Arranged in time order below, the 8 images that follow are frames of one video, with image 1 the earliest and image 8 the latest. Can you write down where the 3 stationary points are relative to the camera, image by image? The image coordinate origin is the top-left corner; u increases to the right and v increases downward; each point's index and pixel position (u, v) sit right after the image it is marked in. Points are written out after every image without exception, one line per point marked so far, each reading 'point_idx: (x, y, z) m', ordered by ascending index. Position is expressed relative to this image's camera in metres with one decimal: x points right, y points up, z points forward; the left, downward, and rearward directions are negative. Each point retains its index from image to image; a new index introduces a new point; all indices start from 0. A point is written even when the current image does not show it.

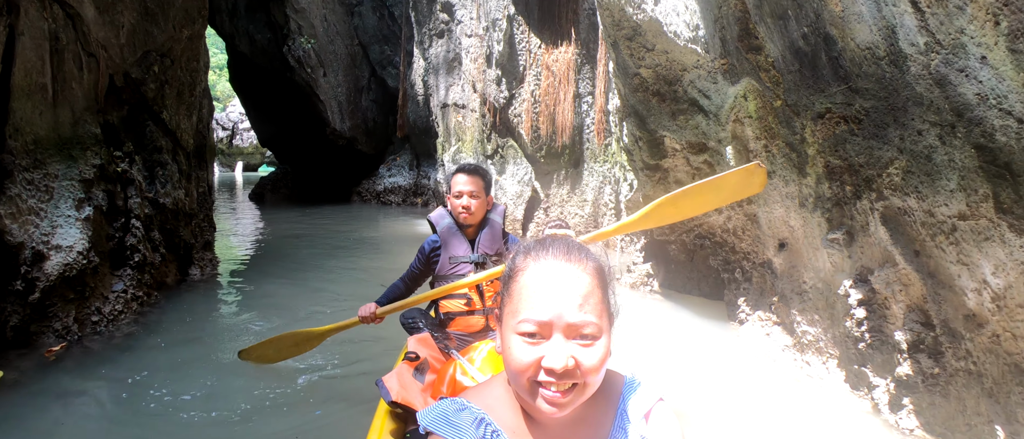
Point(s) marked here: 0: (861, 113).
0: (+1.4, +0.4, +2.0) m
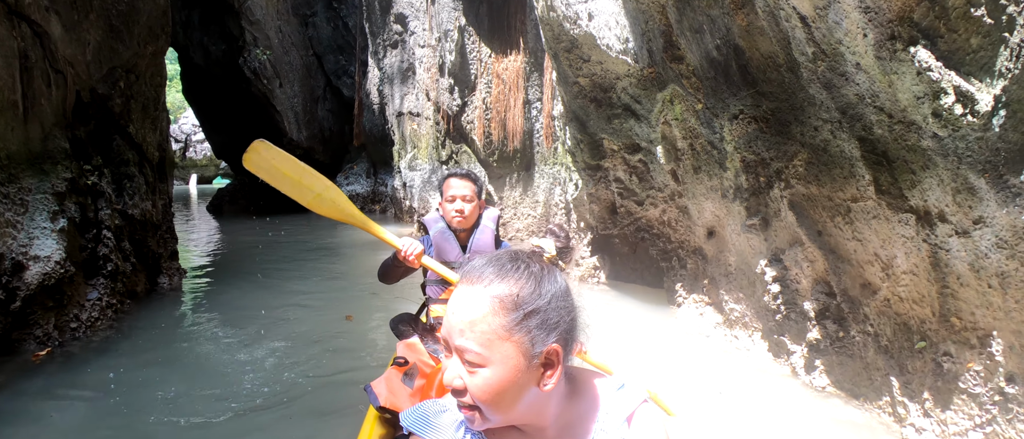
0: (+1.2, +0.5, +2.3) m
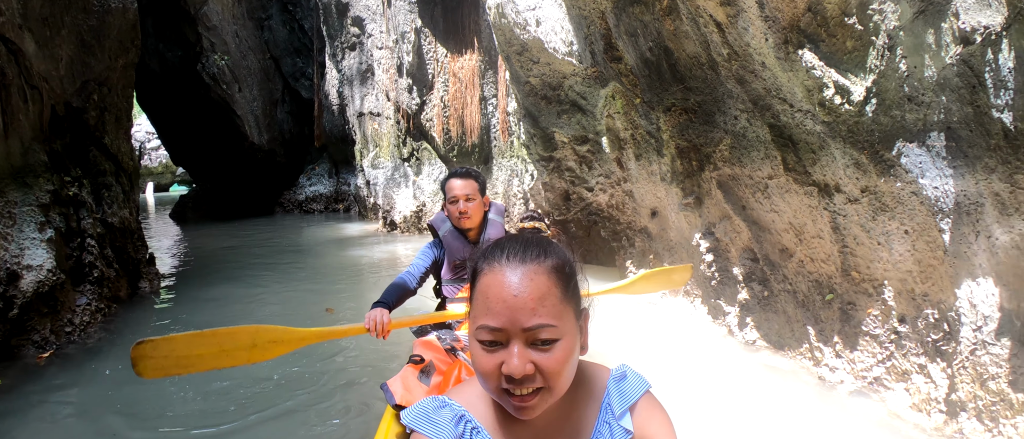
0: (+1.0, +0.6, +2.6) m
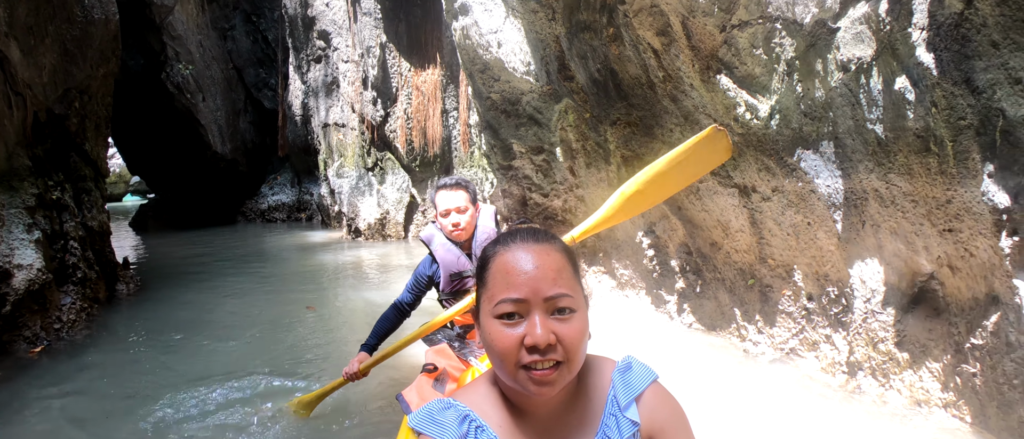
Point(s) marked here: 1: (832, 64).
0: (+0.7, +0.6, +2.9) m
1: (+1.3, +0.6, +2.0) m
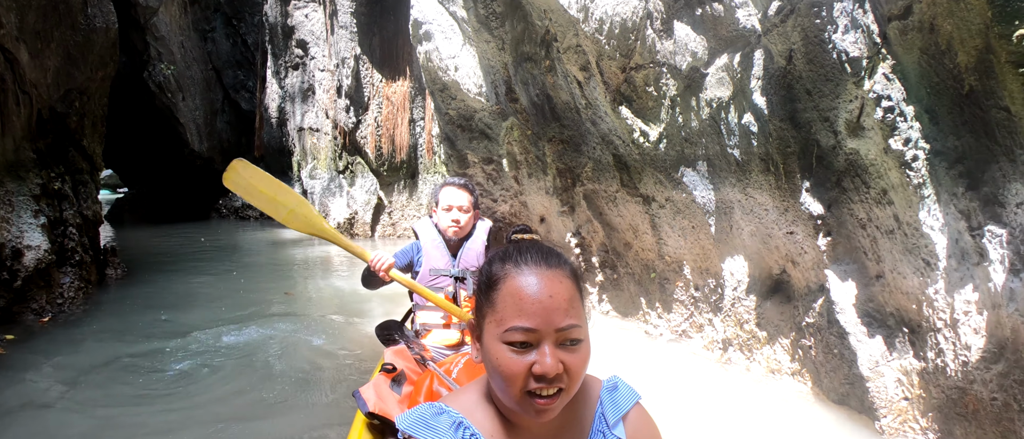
0: (+0.4, +0.6, +3.5) m
1: (+1.0, +0.6, +2.6) m
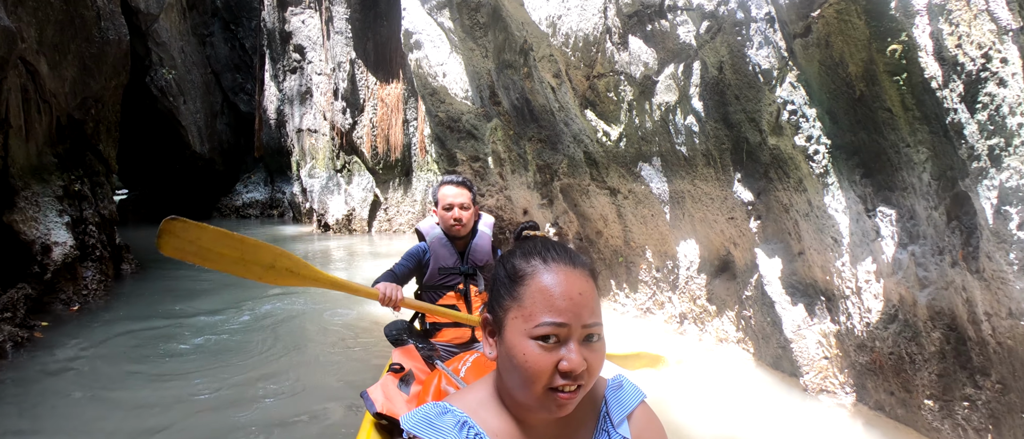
0: (+0.3, +0.6, +3.8) m
1: (+0.9, +0.7, +3.0) m
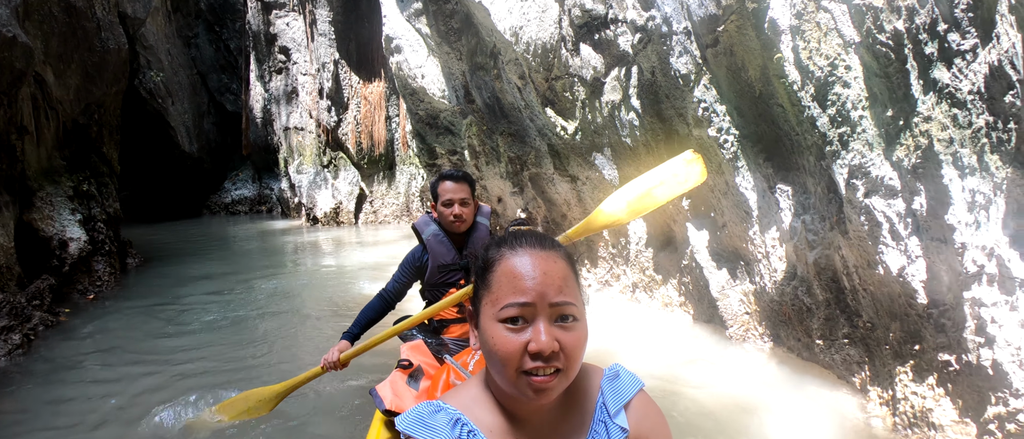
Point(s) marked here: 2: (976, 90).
0: (0.0, +0.8, +4.3) m
1: (+0.7, +0.8, +3.4) m
2: (+1.6, +0.5, +1.7) m
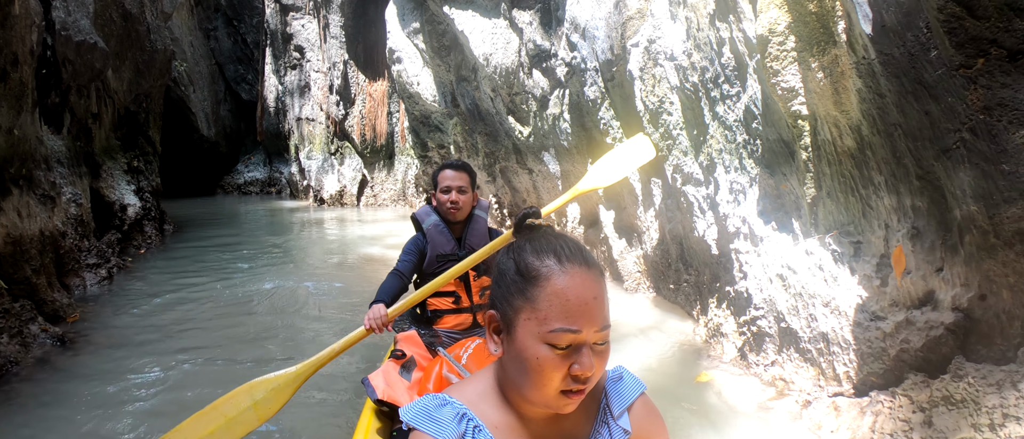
0: (-0.3, +1.0, +5.5) m
1: (+0.3, +1.0, +4.6) m
2: (+1.3, +0.6, +2.8) m
